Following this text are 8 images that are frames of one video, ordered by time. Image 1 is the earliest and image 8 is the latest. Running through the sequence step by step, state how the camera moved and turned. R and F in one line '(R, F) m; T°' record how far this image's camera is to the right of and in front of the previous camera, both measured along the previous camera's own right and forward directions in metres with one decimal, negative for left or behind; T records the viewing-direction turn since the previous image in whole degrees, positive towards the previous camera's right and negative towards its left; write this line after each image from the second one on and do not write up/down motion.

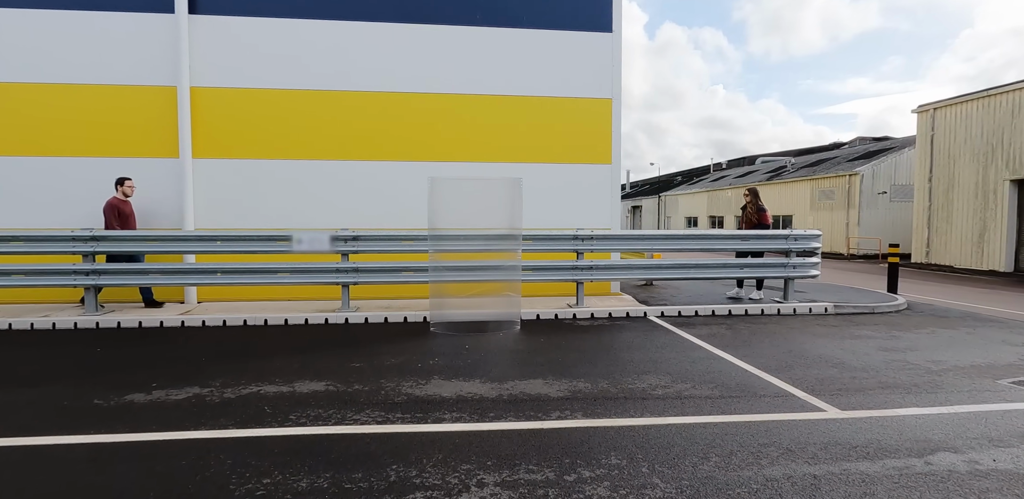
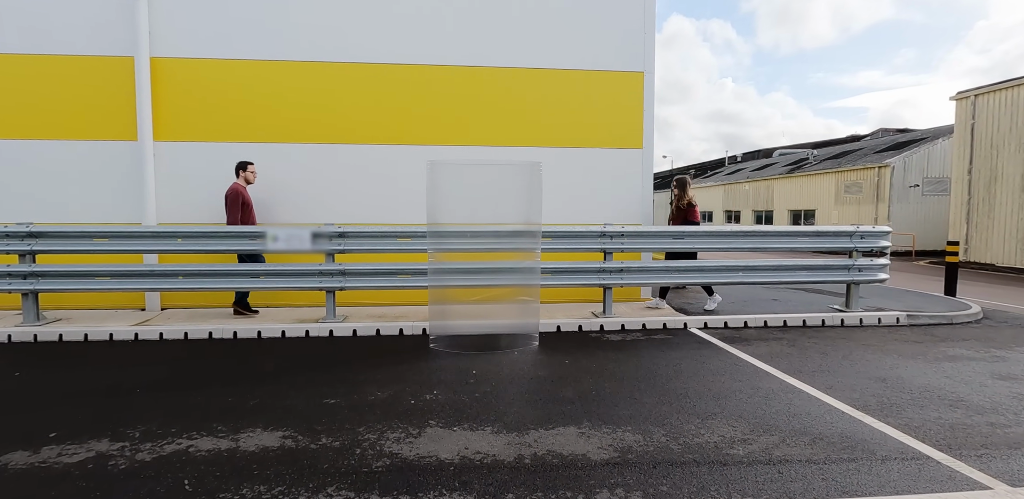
(-0.1, +1.1) m; -1°
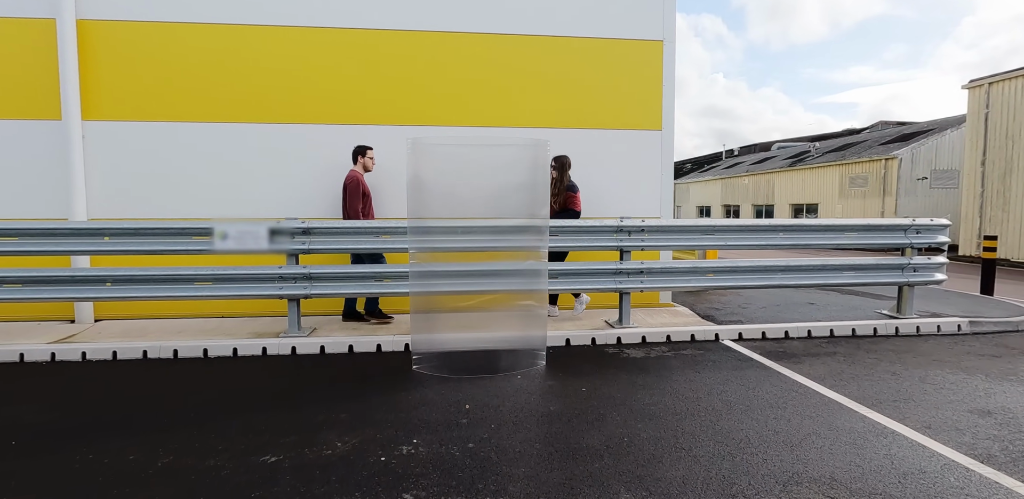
(-0.1, +1.0) m; +1°
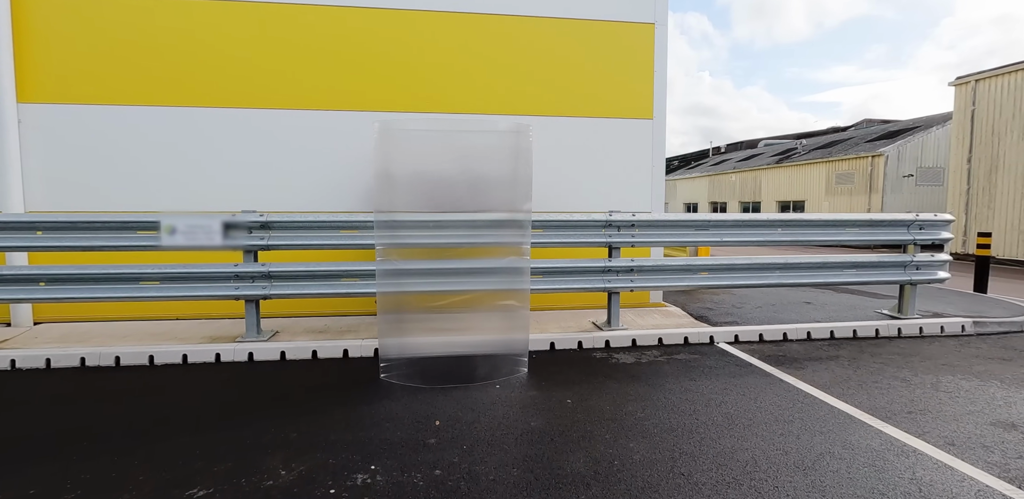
(+0.1, +0.4) m; +1°
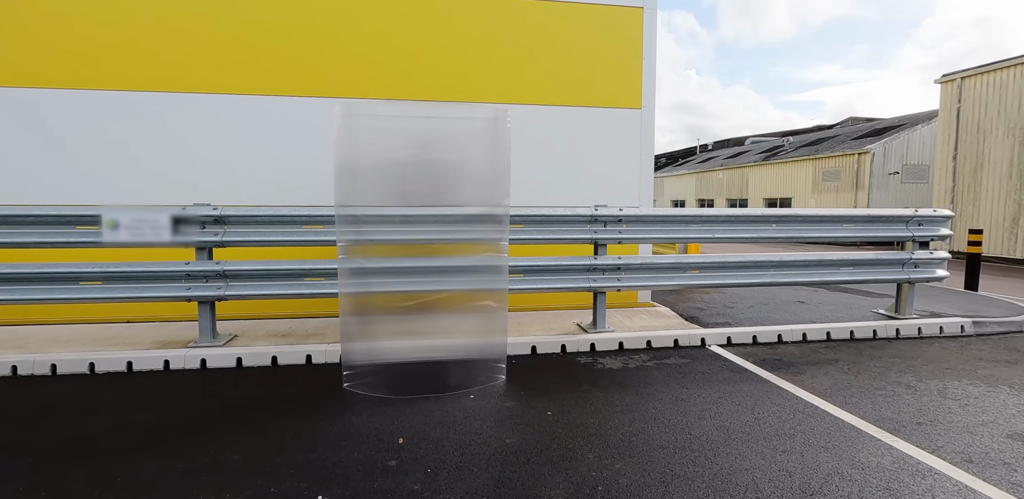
(+0.1, +0.3) m; +1°
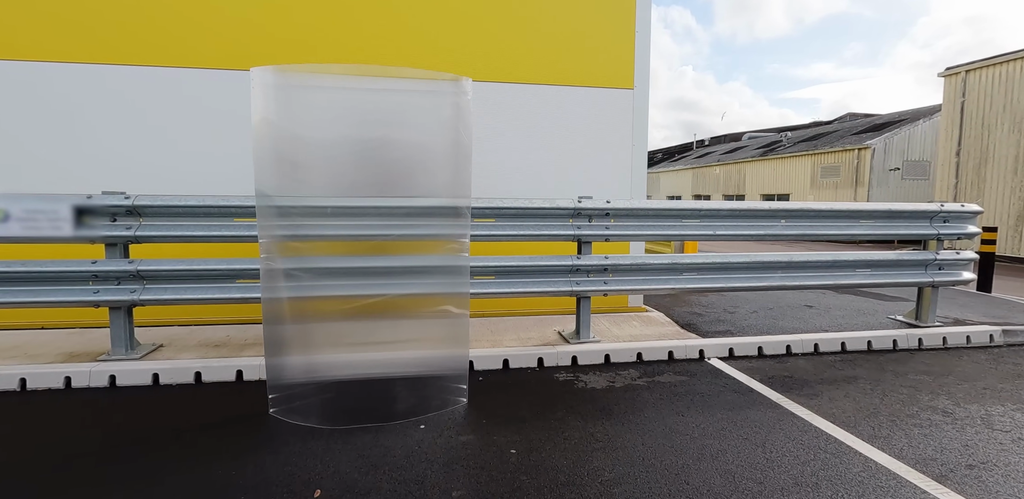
(+0.2, +0.6) m; 0°
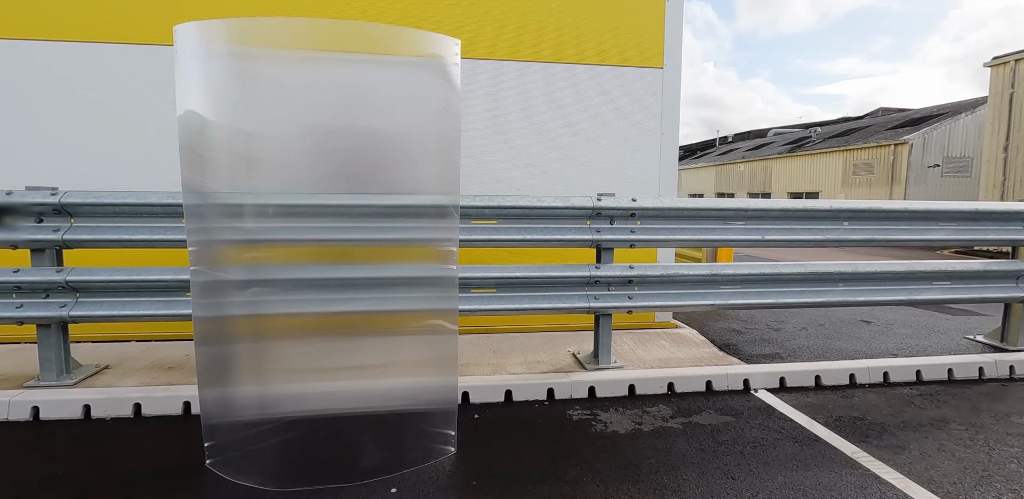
(+0.1, +0.7) m; -2°
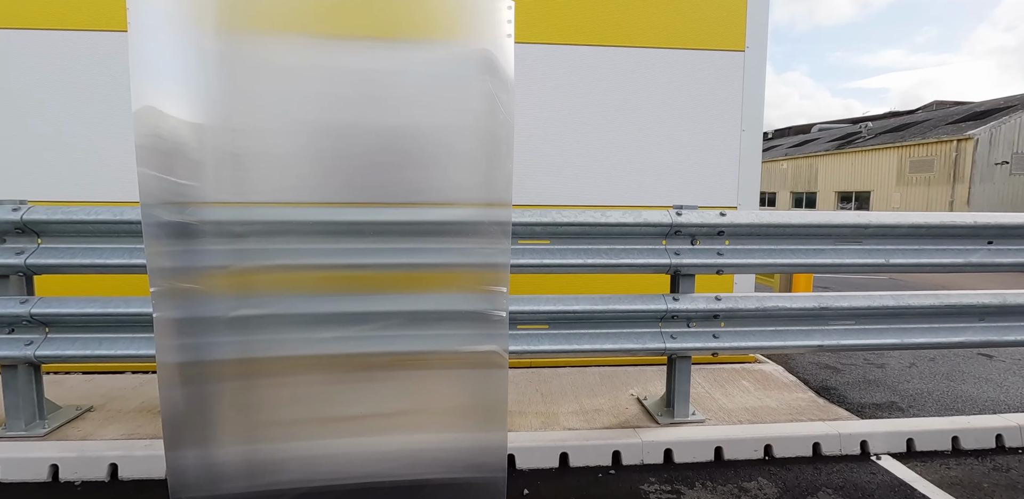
(-0.1, +0.6) m; -3°
